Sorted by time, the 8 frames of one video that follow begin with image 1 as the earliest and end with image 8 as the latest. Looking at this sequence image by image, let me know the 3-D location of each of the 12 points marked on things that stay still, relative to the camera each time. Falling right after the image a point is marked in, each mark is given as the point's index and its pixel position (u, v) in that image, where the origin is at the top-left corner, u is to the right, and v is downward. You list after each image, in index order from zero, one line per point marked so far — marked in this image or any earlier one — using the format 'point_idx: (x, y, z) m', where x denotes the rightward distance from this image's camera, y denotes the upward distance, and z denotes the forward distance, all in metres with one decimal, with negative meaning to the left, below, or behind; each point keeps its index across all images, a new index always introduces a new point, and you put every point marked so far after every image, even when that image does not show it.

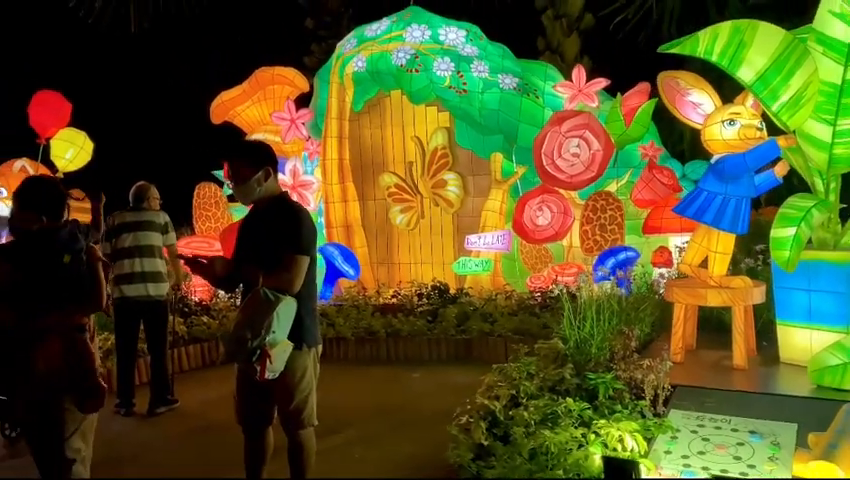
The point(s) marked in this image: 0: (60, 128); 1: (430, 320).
0: (-3.7, +1.1, +8.3) m
1: (+0.1, -0.8, +8.3) m
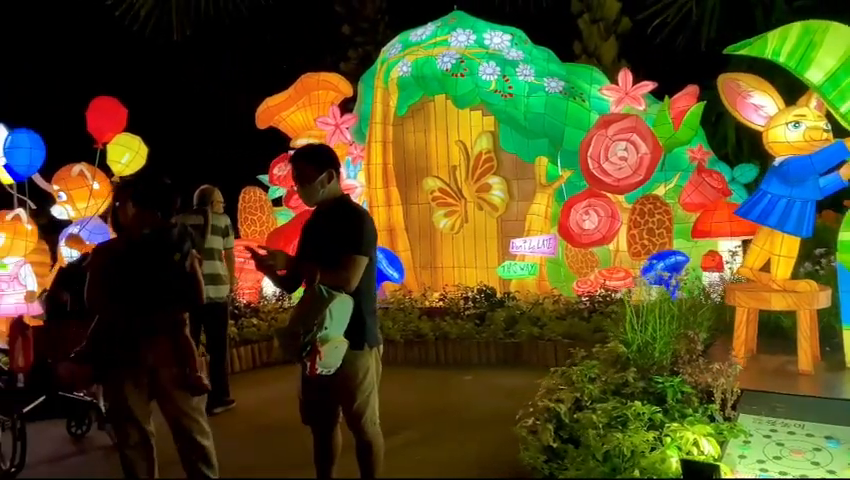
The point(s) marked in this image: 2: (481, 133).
0: (-3.2, +1.1, +8.4) m
1: (+0.5, -0.9, +8.3) m
2: (+0.7, +1.3, +9.8) m
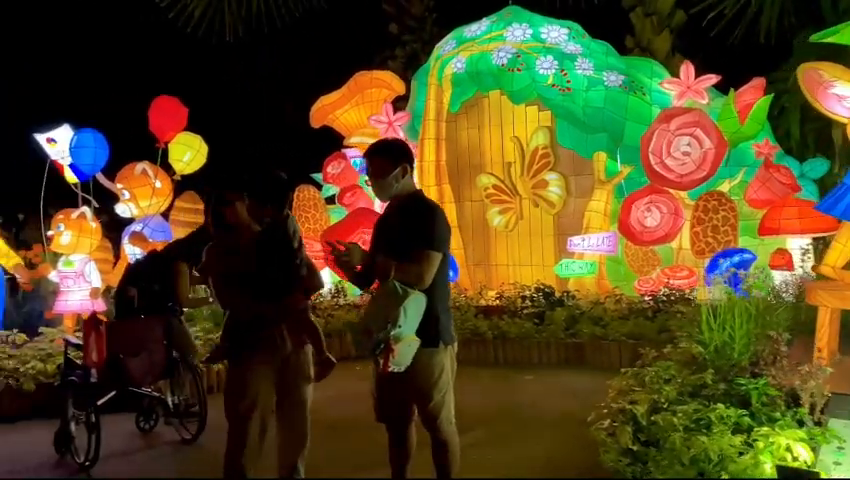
0: (-2.6, +1.1, +8.5) m
1: (+1.1, -0.8, +8.1) m
2: (+1.3, +1.3, +9.6) m
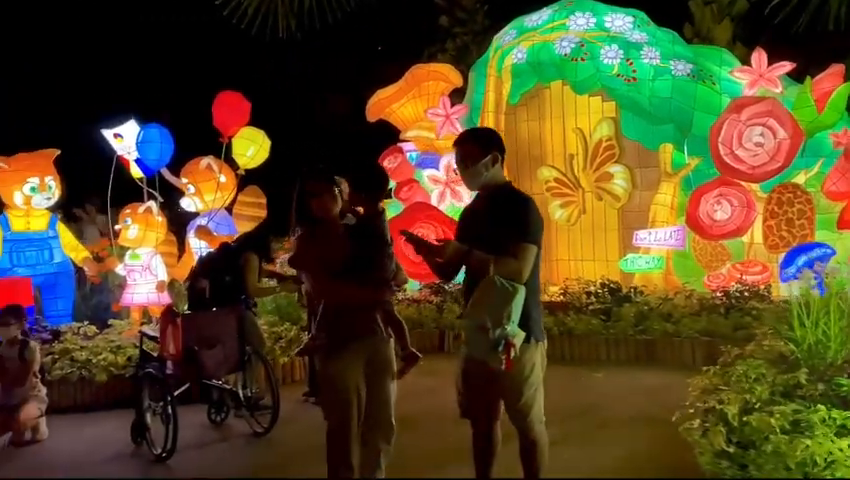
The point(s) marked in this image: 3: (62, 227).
0: (-1.9, +1.2, +8.5) m
1: (+1.8, -0.8, +7.9) m
2: (+2.1, +1.4, +9.4) m
3: (-3.8, +0.1, +8.5) m
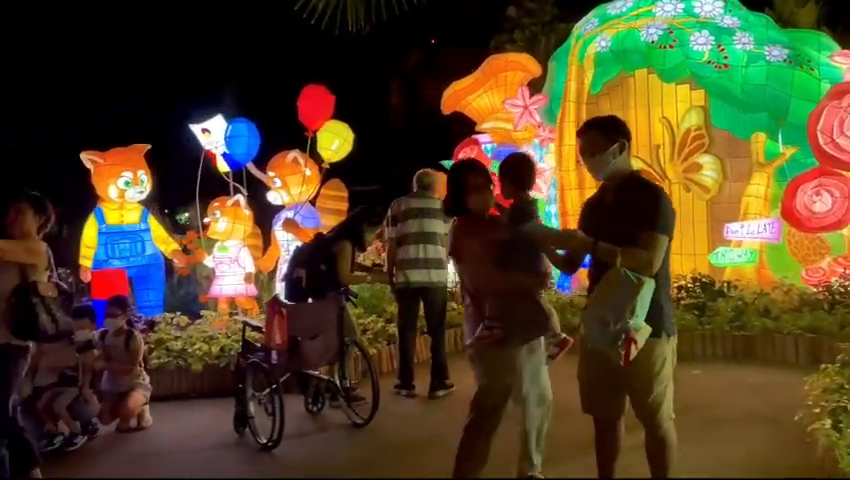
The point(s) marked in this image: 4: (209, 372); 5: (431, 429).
0: (-1.0, +1.2, +8.5) m
1: (+2.6, -0.7, +7.7) m
2: (+3.0, +1.5, +9.2) m
3: (-2.9, +0.2, +8.6) m
4: (-1.9, -1.2, +7.2) m
5: (0.0, -1.4, +5.9) m
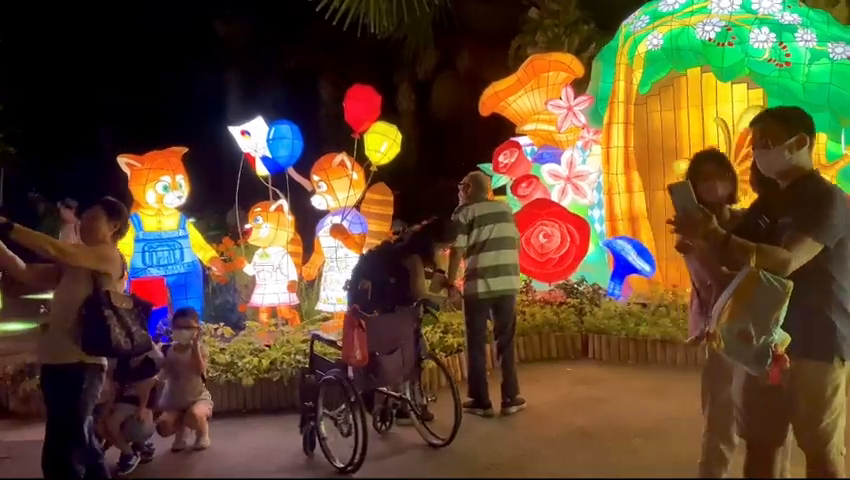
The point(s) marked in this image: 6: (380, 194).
0: (-0.5, +1.2, +8.1) m
1: (+3.2, -0.7, +7.4) m
2: (+3.5, +1.4, +8.9) m
3: (-2.4, +0.1, +8.2) m
4: (-1.4, -1.2, +6.8) m
5: (+0.6, -1.4, +5.5) m
6: (-0.4, +0.5, +8.2) m
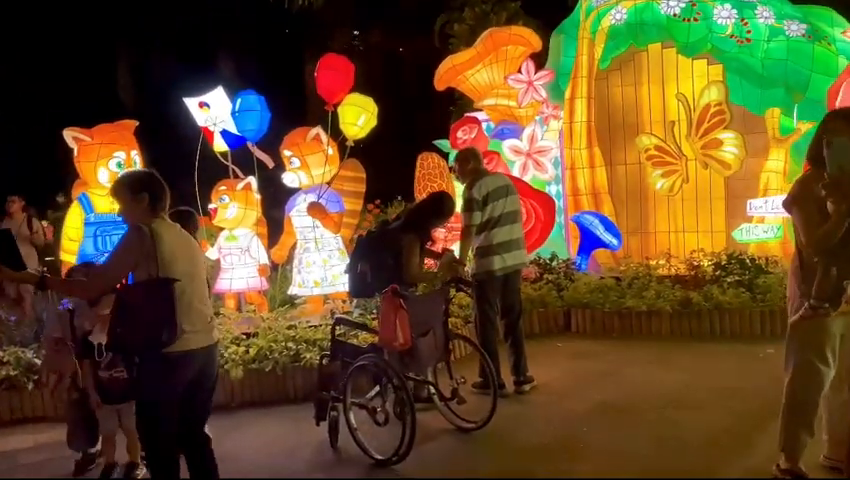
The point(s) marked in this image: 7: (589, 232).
0: (-0.7, +1.4, +7.7) m
1: (+3.0, -0.5, +7.6) m
2: (+3.1, +1.7, +9.0) m
3: (-2.6, +0.3, +7.5) m
4: (-1.3, -1.1, +6.3) m
5: (+0.8, -1.2, +5.3) m
6: (-0.7, +0.7, +7.8) m
7: (+1.9, +0.1, +9.1) m
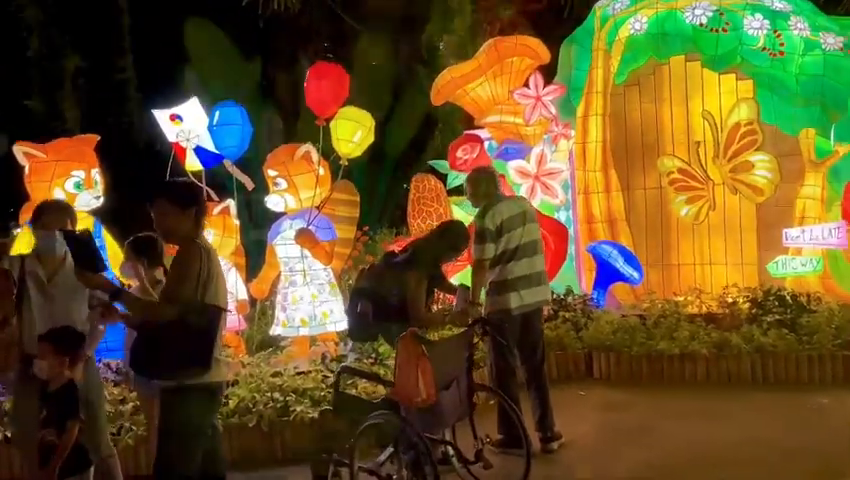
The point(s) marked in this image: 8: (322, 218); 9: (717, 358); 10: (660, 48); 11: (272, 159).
0: (-0.7, +1.1, +6.7) m
1: (+3.1, -0.8, +6.7) m
2: (+3.1, +1.4, +8.2) m
3: (-2.6, 0.0, +6.5) m
4: (-1.3, -1.3, +5.3) m
5: (+0.9, -1.5, +4.4) m
6: (-0.6, +0.4, +6.9) m
7: (+1.9, -0.2, +8.2) m
8: (-0.9, +0.2, +6.7) m
9: (+2.4, -1.0, +6.5) m
10: (+2.4, +1.9, +8.1) m
11: (-1.3, +0.7, +6.6) m
